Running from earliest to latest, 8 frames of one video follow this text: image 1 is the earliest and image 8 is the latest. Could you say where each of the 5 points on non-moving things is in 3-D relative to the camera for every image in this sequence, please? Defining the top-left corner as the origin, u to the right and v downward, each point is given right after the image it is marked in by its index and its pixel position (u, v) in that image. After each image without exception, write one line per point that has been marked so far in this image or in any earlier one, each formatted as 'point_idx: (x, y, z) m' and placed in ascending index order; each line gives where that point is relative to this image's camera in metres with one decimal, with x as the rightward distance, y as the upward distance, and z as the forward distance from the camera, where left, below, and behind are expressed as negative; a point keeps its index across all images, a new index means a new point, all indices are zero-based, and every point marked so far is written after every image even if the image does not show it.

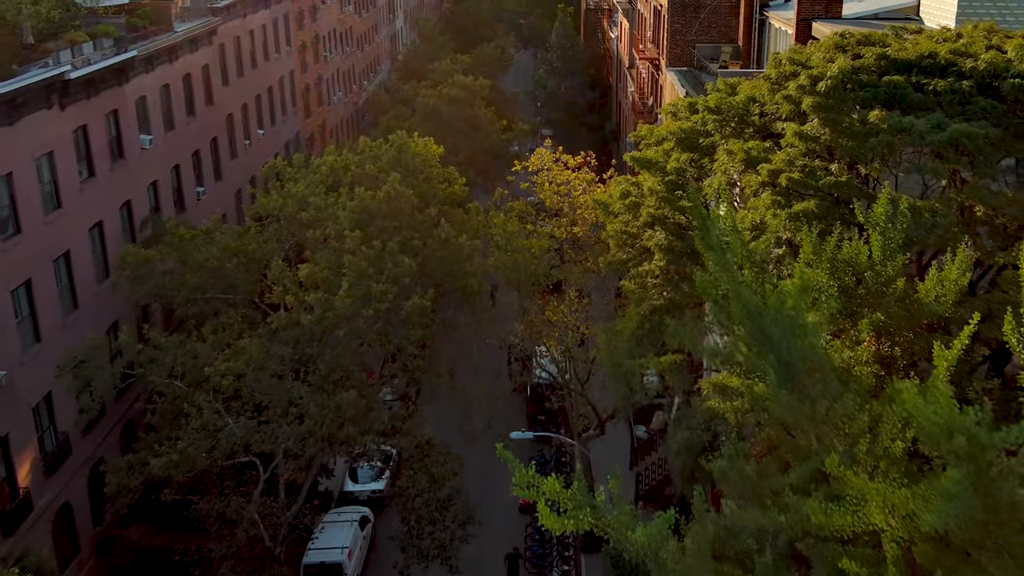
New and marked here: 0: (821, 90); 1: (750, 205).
0: (+6.7, +4.3, +19.7) m
1: (+5.1, +1.8, +19.7) m
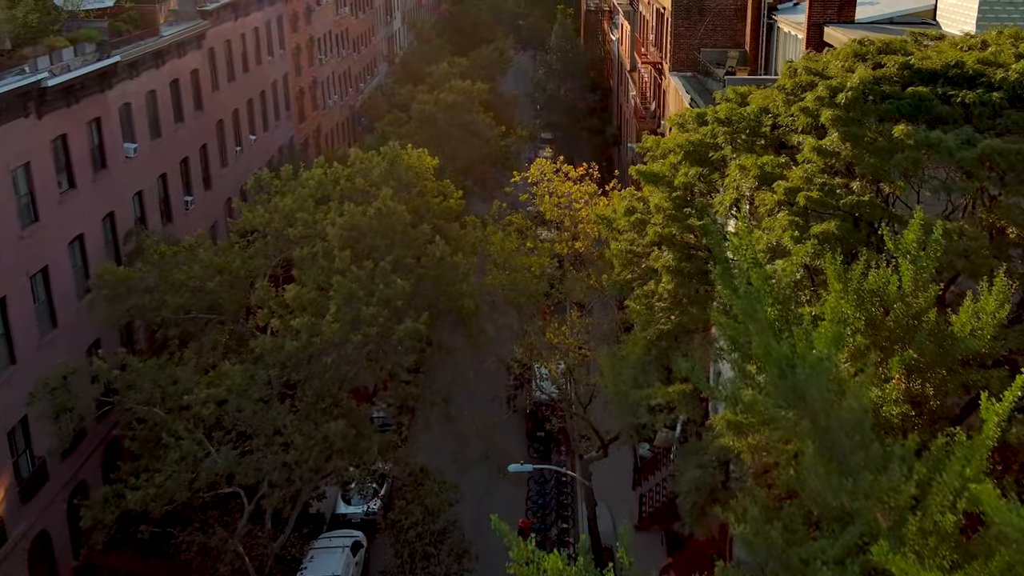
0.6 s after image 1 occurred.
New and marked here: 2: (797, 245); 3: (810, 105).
0: (+6.6, +3.7, +18.4) m
1: (+5.1, +1.3, +18.4) m
2: (+5.3, +0.8, +17.1) m
3: (+6.2, +3.8, +18.9) m
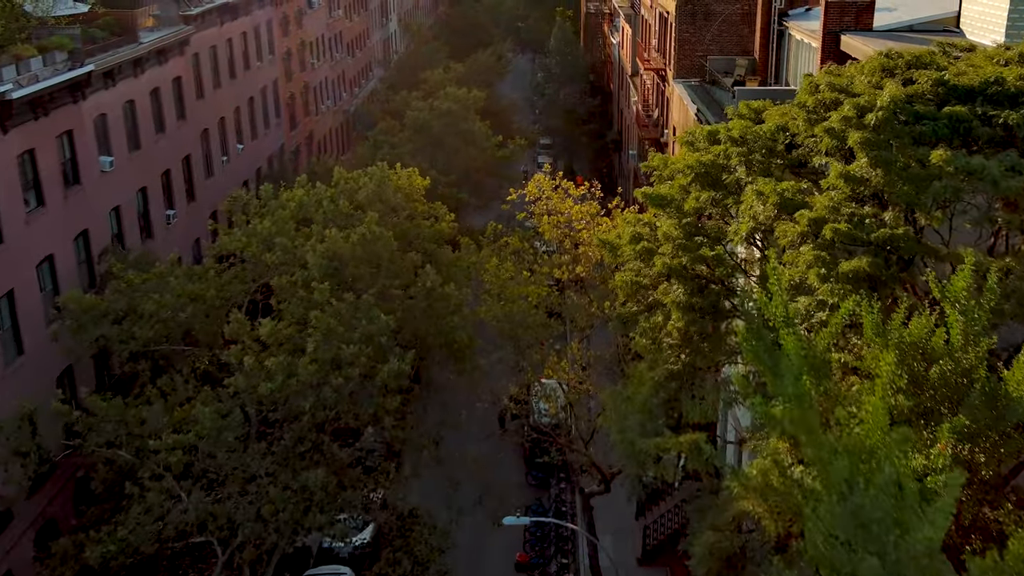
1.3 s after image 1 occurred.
0: (+6.5, +3.0, +16.6) m
1: (+5.0, +0.5, +16.6) m
2: (+5.2, 0.0, +15.4) m
3: (+6.1, +3.0, +17.1) m
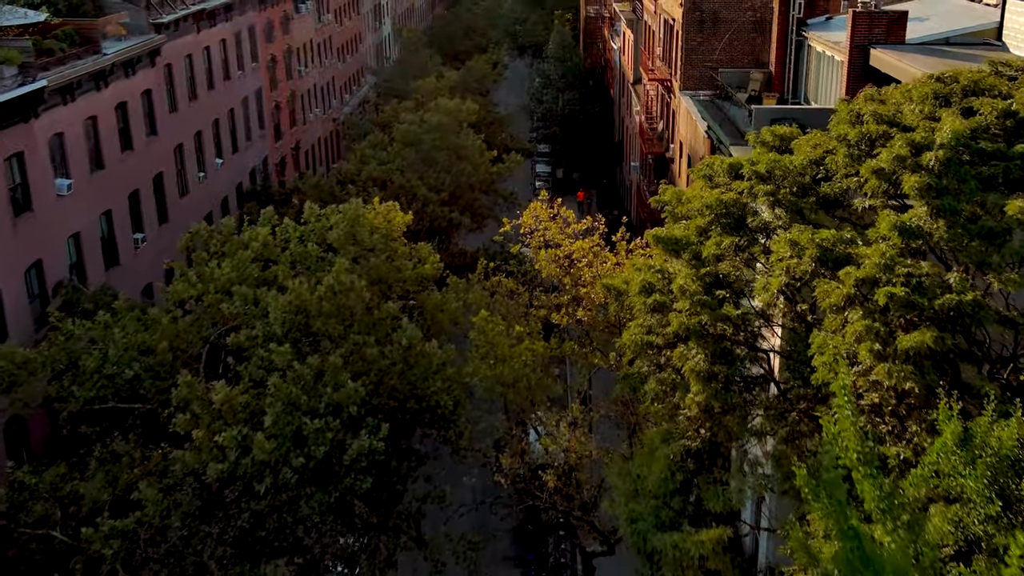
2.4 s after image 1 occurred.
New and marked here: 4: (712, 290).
0: (+6.4, +1.9, +14.0) m
1: (+4.8, -0.6, +14.0) m
2: (+5.1, -1.1, +12.7) m
3: (+5.9, +1.9, +14.5) m
4: (+3.6, -0.1, +16.3) m
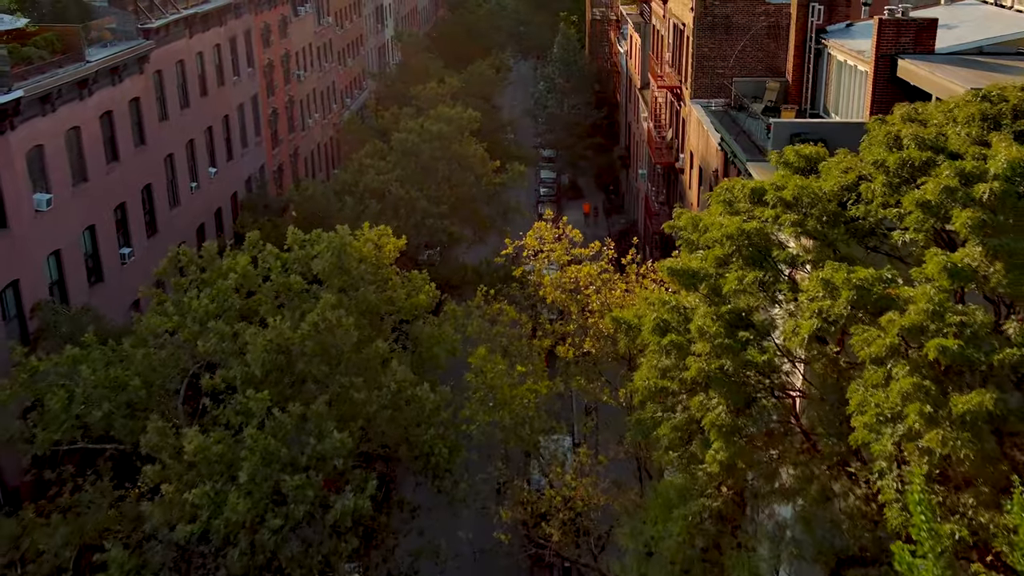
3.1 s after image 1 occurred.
0: (+6.4, +1.2, +12.4) m
1: (+4.9, -1.2, +12.4) m
2: (+5.1, -1.7, +11.1) m
3: (+5.9, +1.3, +12.9) m
4: (+3.6, -0.7, +14.7) m
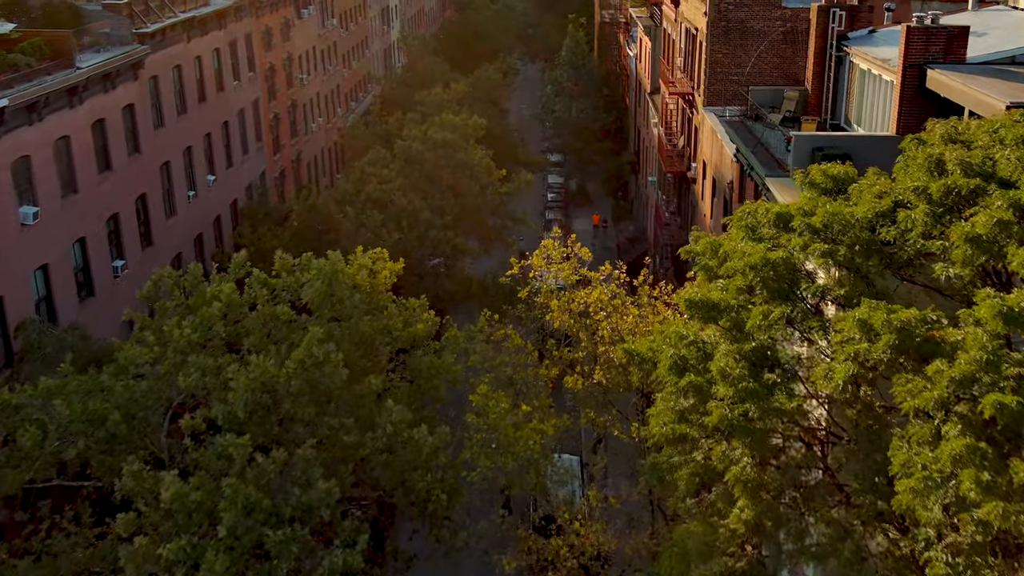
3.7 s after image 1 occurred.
0: (+6.4, +0.7, +11.1) m
1: (+4.9, -1.8, +11.1) m
2: (+5.1, -2.3, +9.9) m
3: (+6.0, +0.7, +11.6) m
4: (+3.6, -1.3, +13.4) m
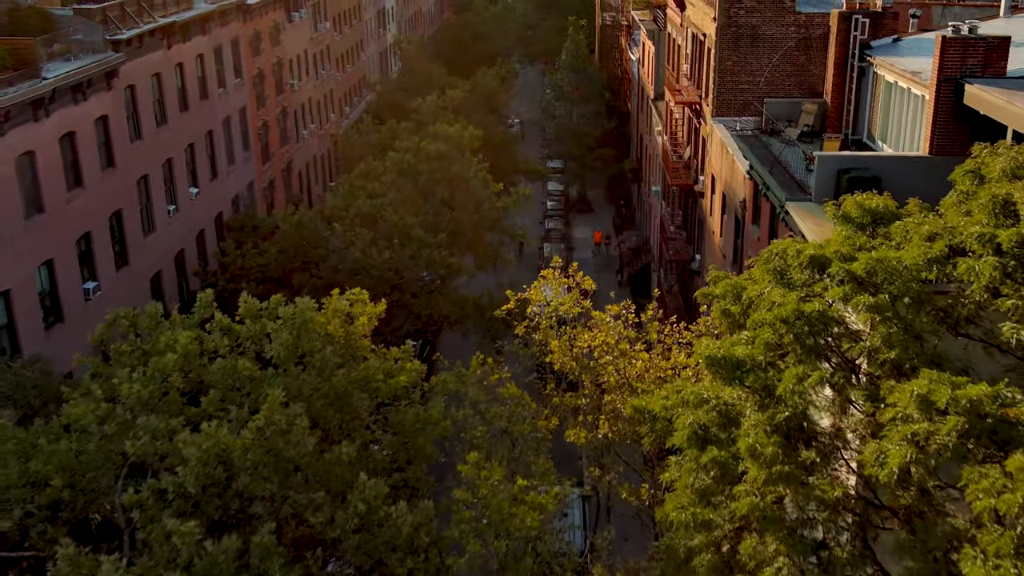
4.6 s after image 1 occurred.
0: (+6.3, -0.1, +9.1) m
1: (+4.8, -2.6, +9.2) m
2: (+5.0, -3.1, +7.9) m
3: (+5.9, -0.1, +9.6) m
4: (+3.5, -2.1, +11.5) m
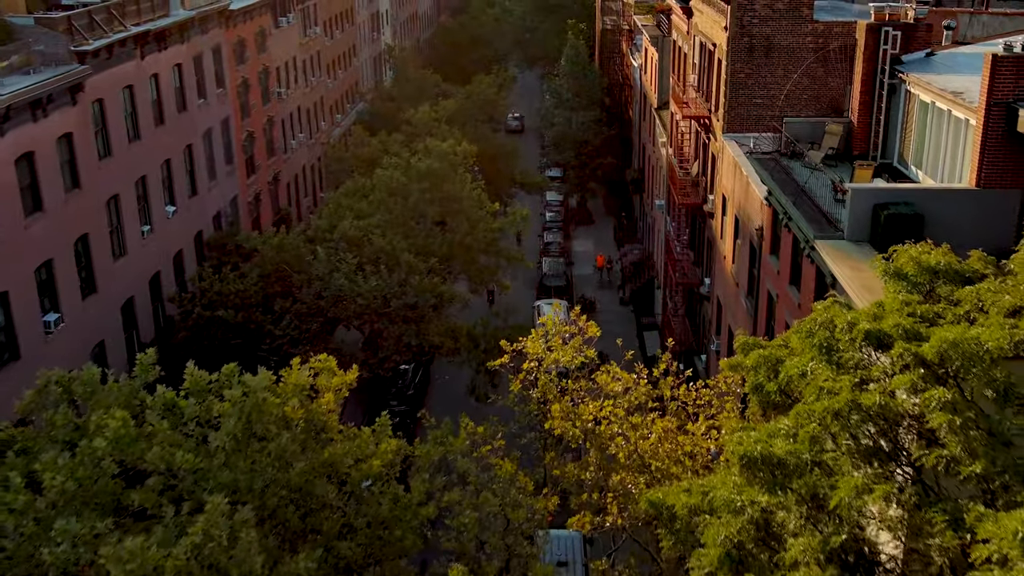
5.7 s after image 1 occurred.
0: (+6.3, -1.1, +6.8) m
1: (+4.7, -3.6, +6.8) m
2: (+4.9, -4.0, +5.6) m
3: (+5.8, -1.1, +7.3) m
4: (+3.5, -3.0, +9.2) m
